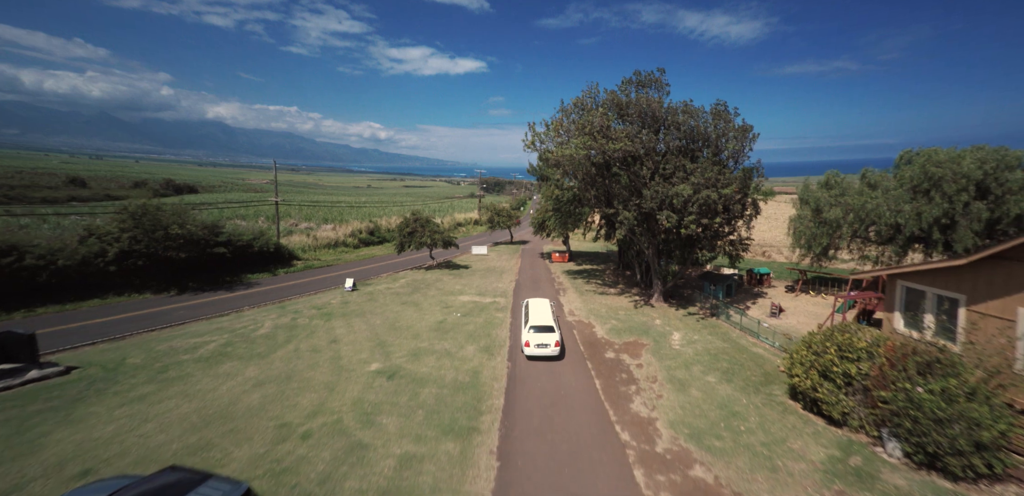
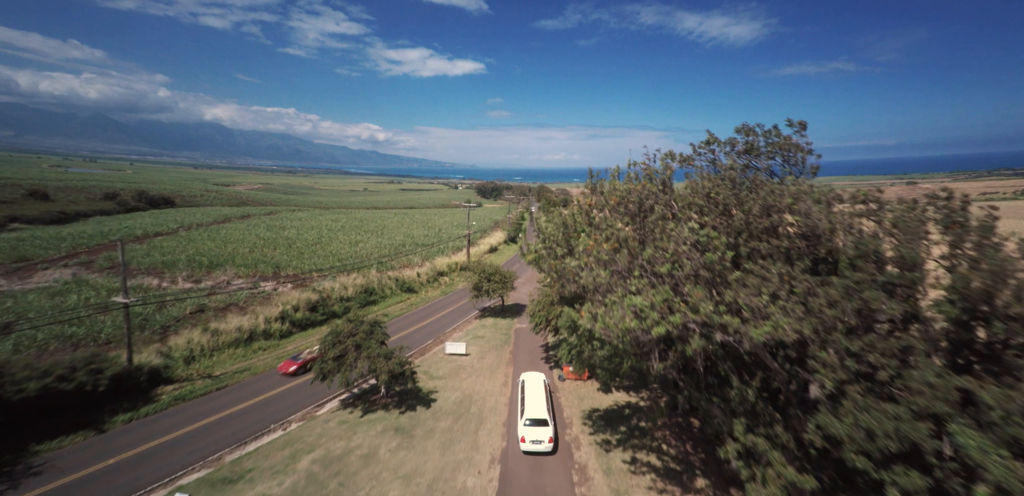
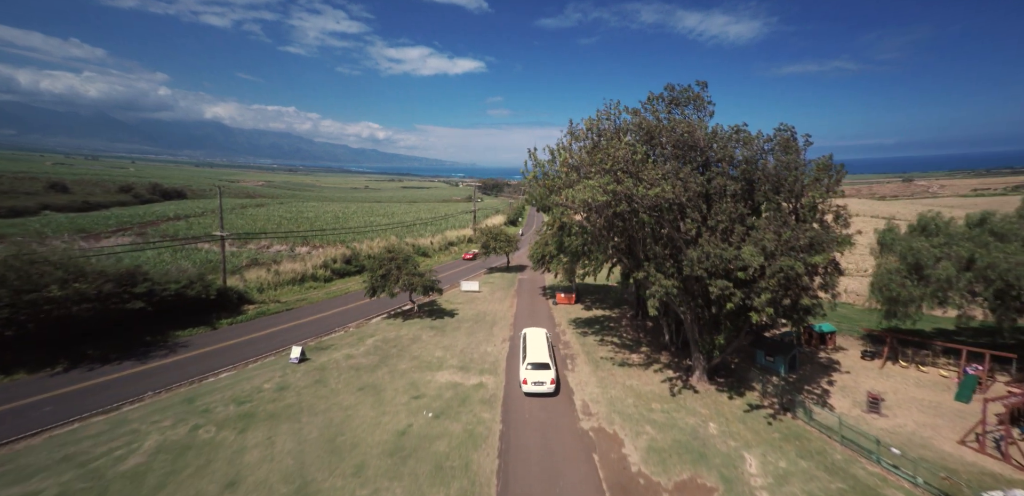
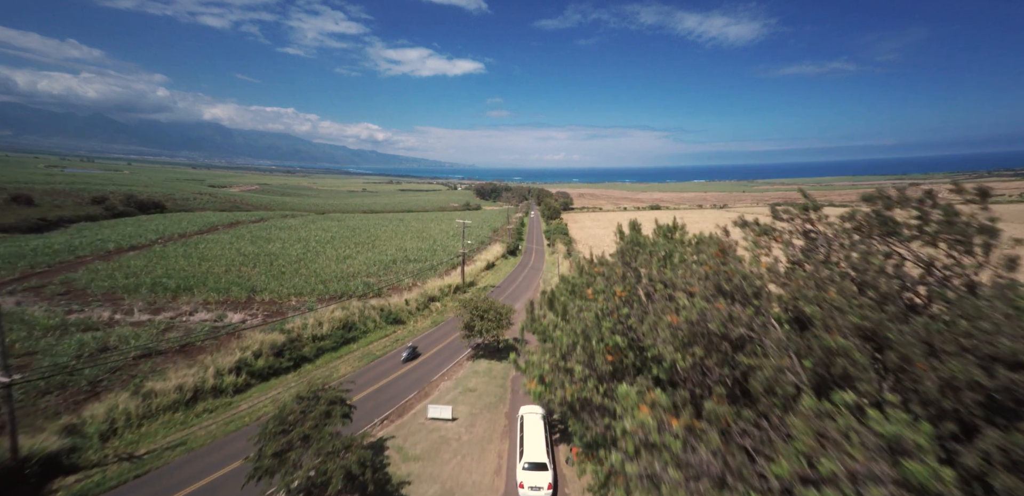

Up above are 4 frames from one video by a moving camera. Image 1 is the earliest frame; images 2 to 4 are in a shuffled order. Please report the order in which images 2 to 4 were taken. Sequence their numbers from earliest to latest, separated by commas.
3, 2, 4
